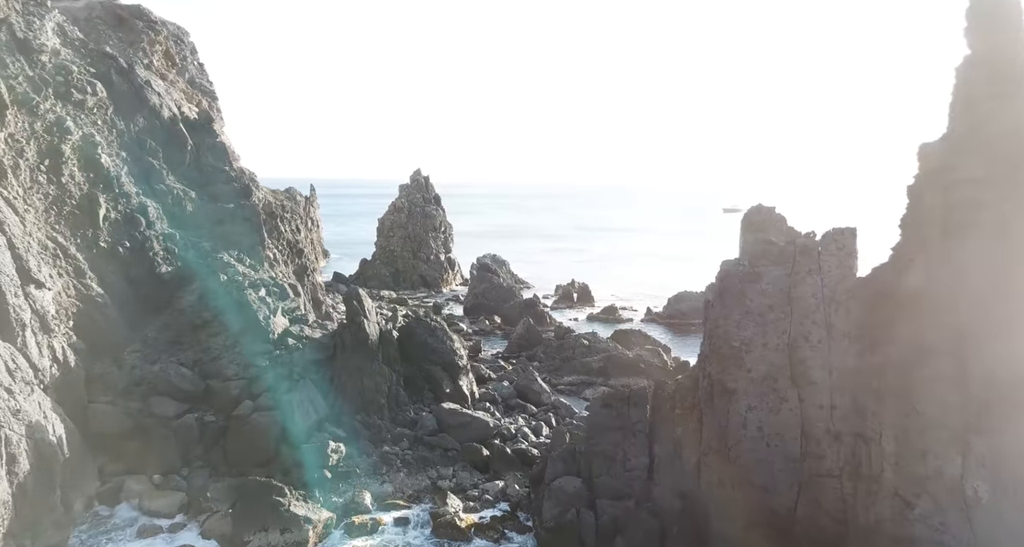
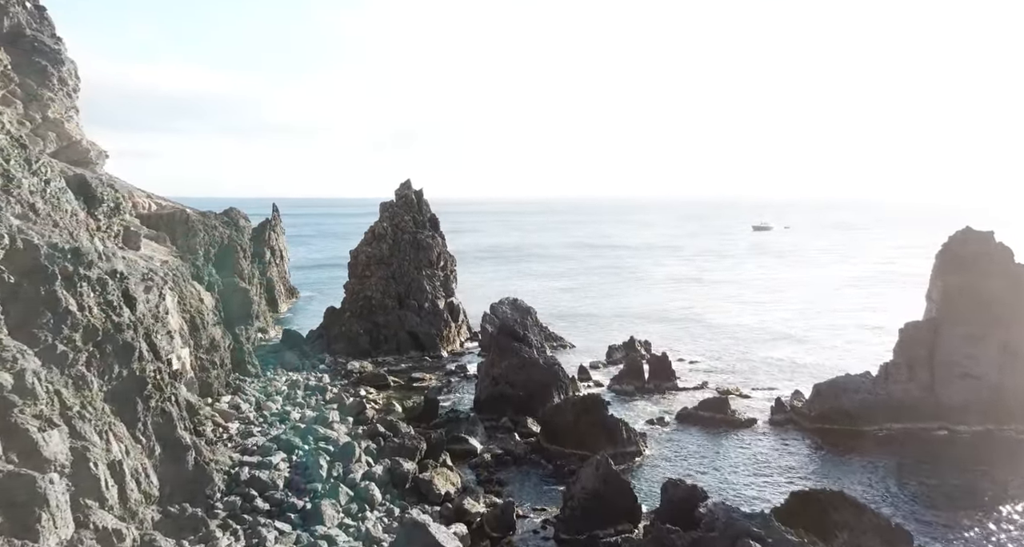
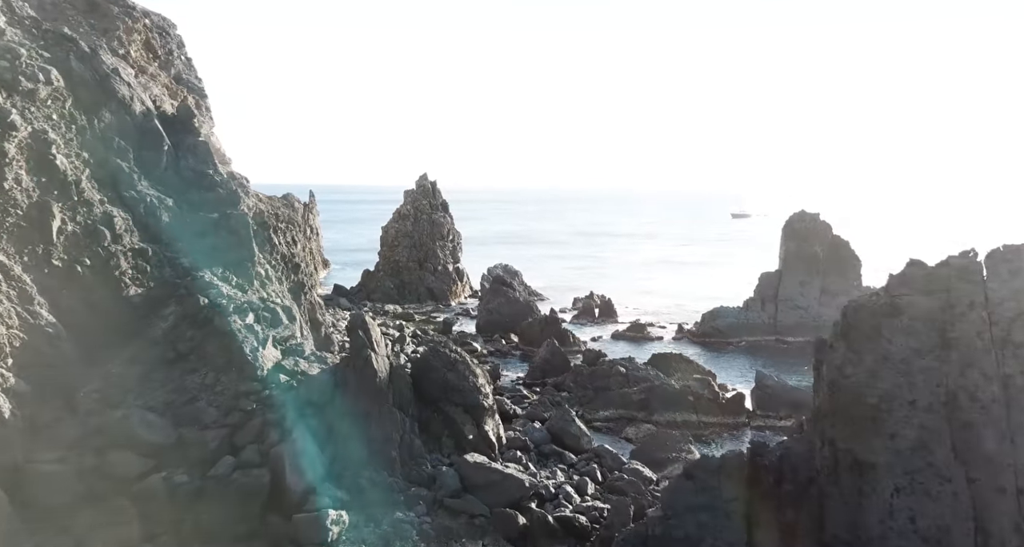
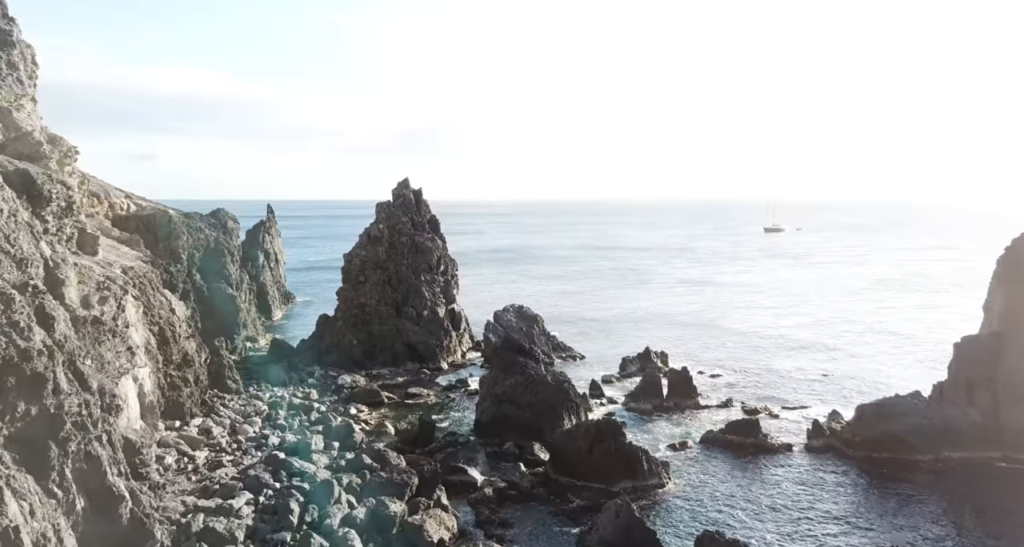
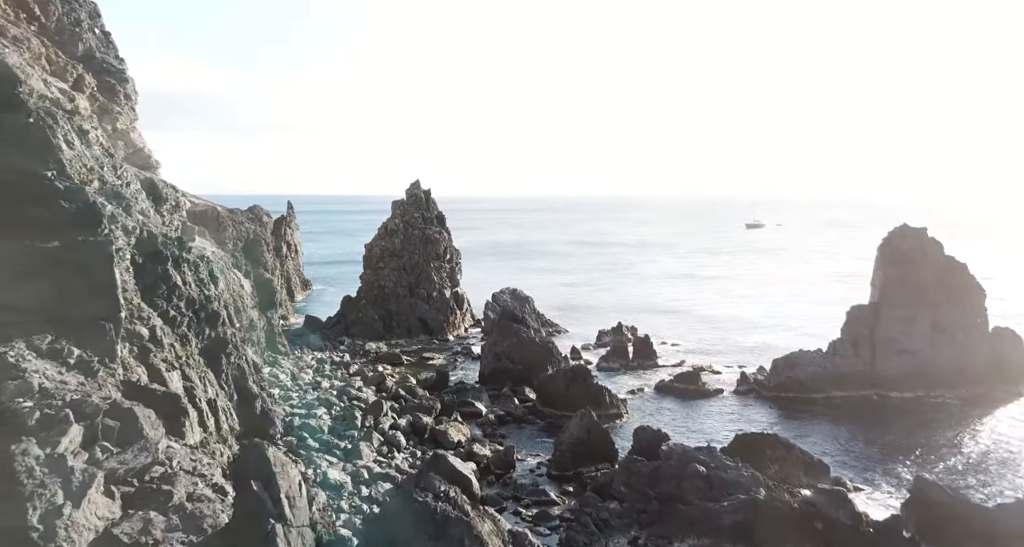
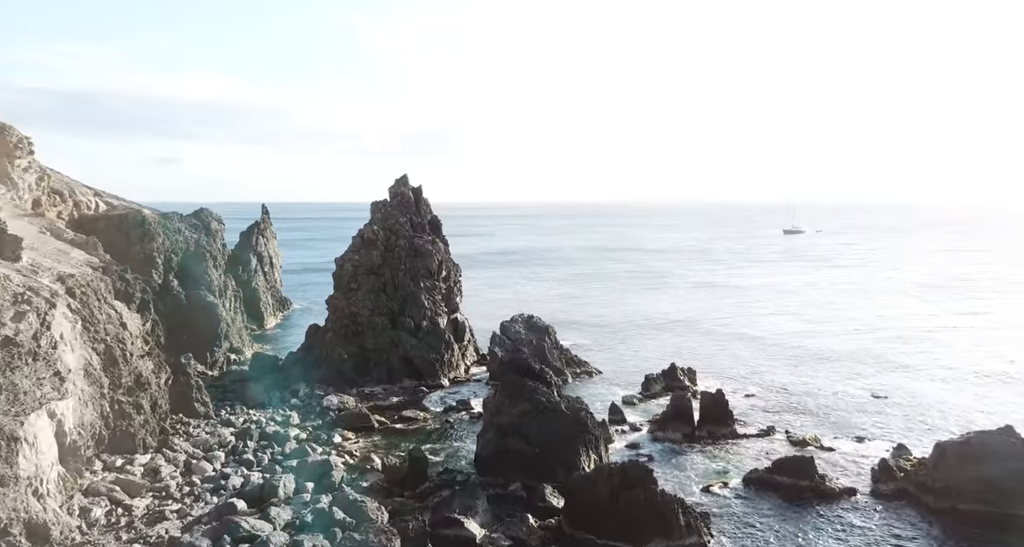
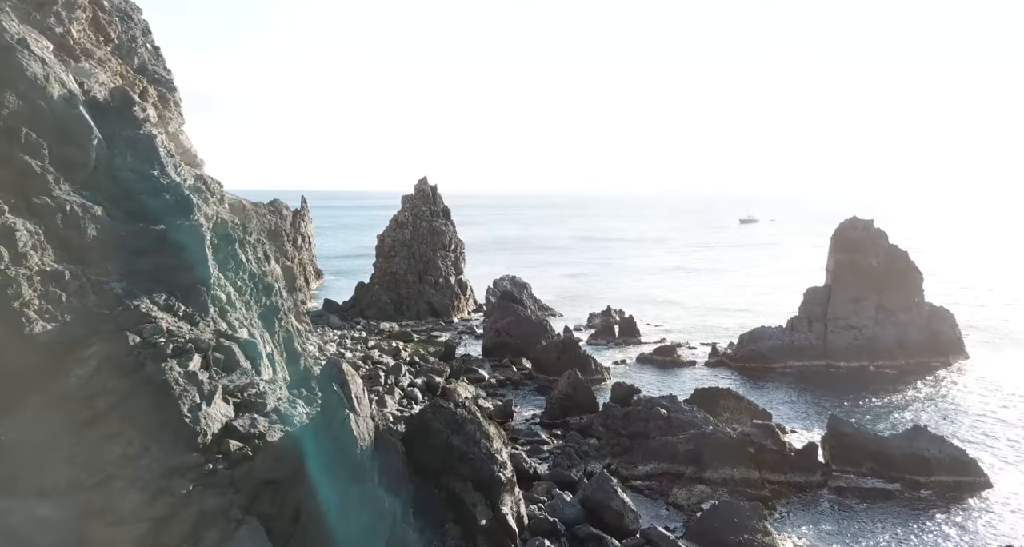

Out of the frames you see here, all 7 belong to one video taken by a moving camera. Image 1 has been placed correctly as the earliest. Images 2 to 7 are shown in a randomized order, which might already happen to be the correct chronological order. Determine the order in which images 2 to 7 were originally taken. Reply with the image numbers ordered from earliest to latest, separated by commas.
3, 7, 5, 2, 4, 6
